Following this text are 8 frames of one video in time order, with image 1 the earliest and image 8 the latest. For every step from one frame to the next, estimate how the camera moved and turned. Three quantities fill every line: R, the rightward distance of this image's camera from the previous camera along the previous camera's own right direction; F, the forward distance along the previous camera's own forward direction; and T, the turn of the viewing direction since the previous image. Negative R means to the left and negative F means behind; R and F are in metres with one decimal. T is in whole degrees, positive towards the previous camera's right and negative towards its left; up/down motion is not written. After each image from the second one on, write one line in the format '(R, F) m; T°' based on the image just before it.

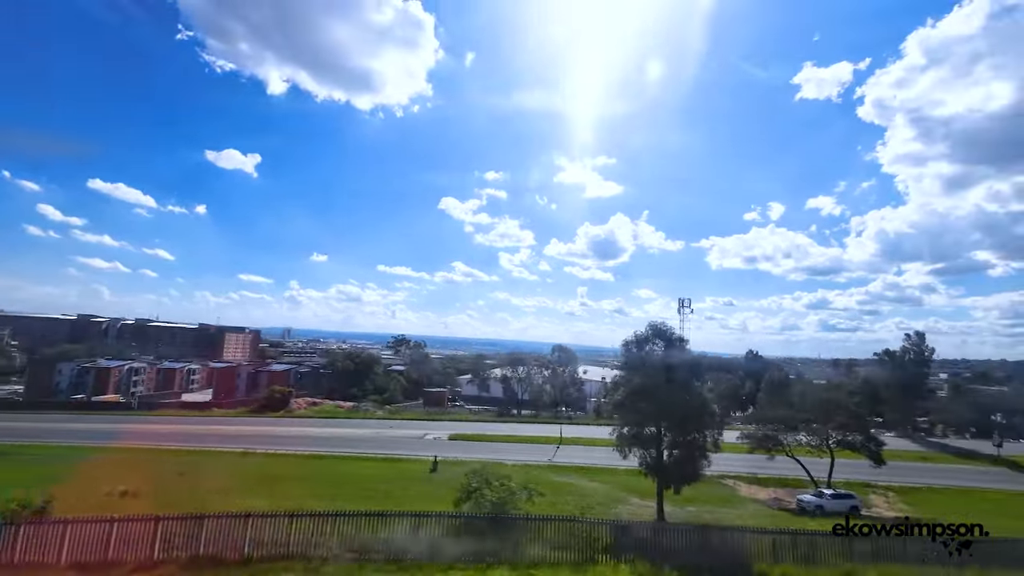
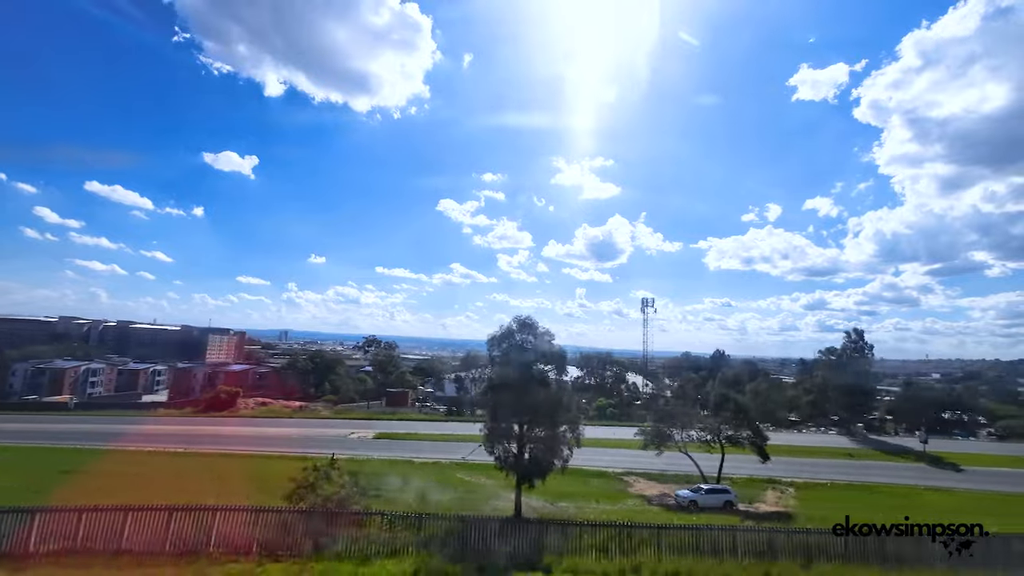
(+3.8, 0.0) m; 0°
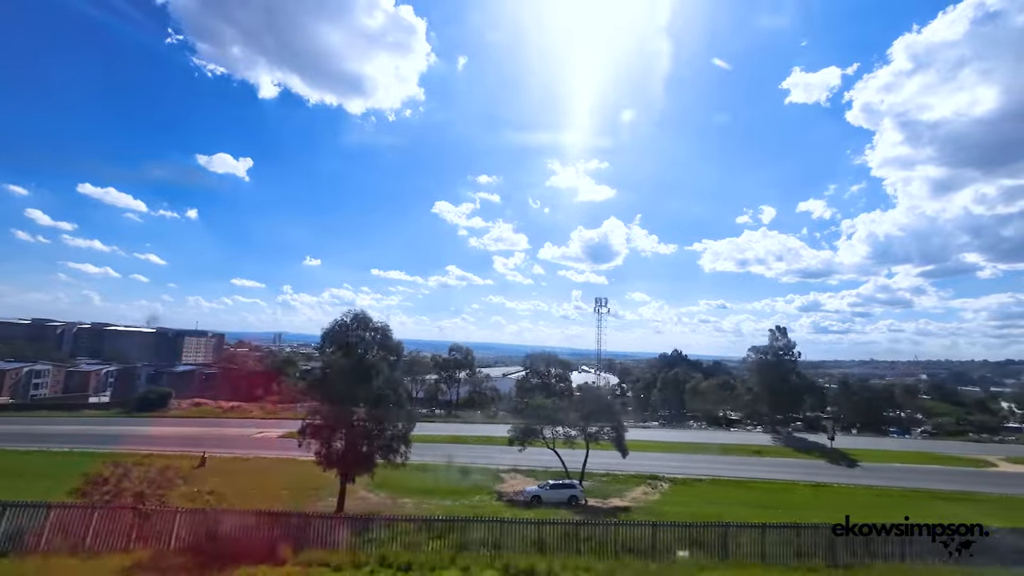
(+4.7, 0.0) m; +1°
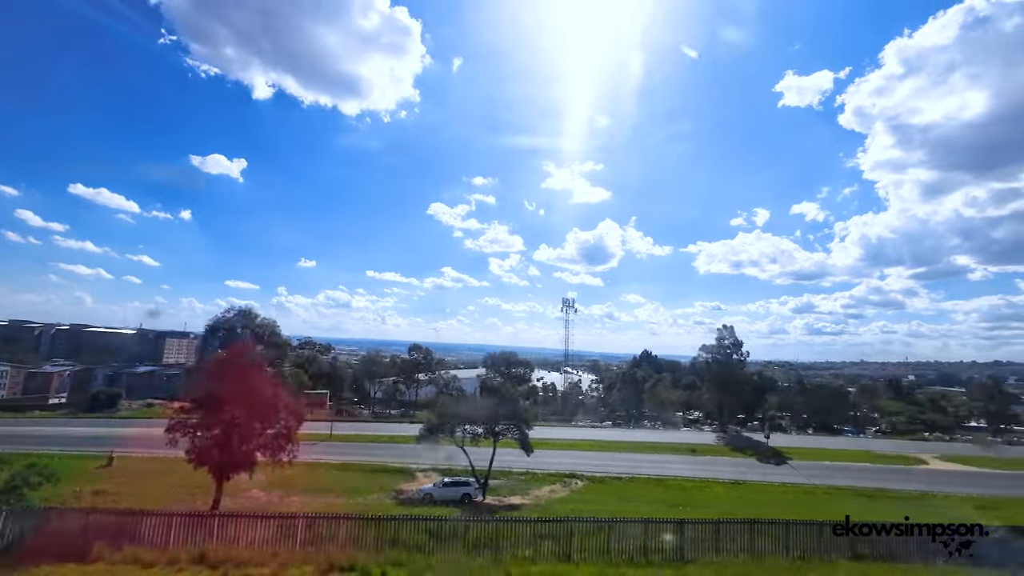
(+3.2, 0.0) m; +1°
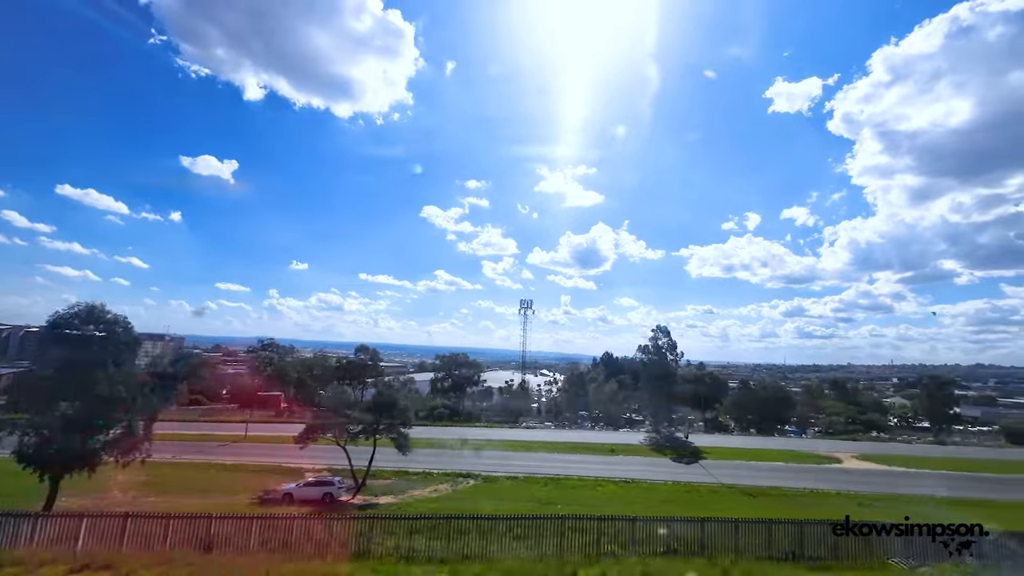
(+4.0, +0.1) m; +1°
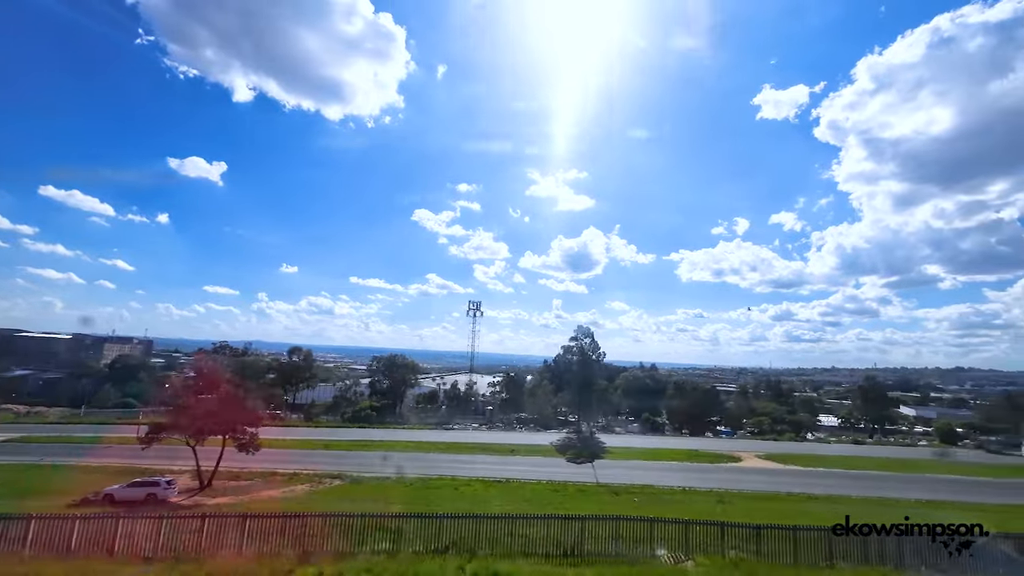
(+4.9, +0.2) m; +1°
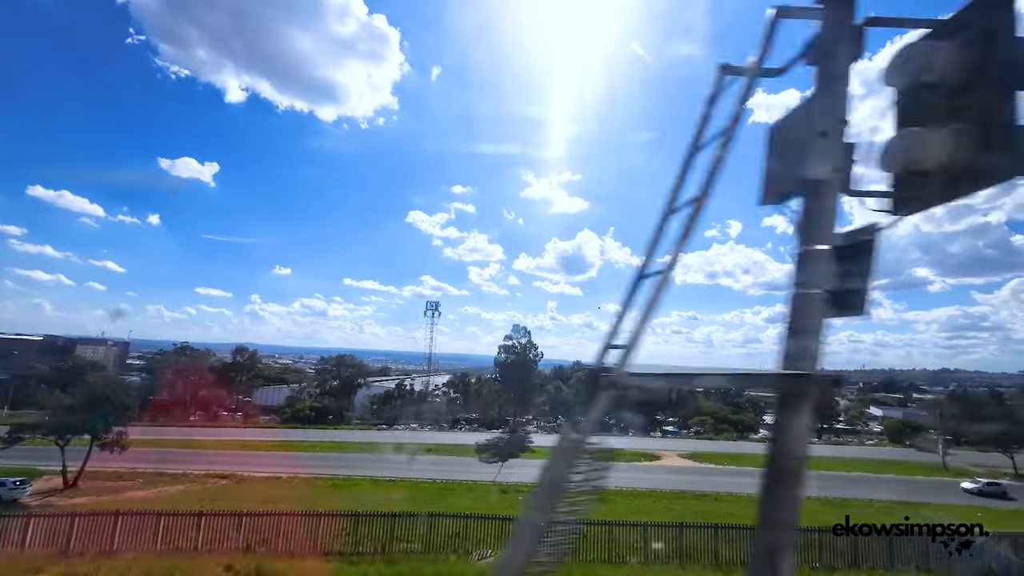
(+4.1, +0.2) m; +1°
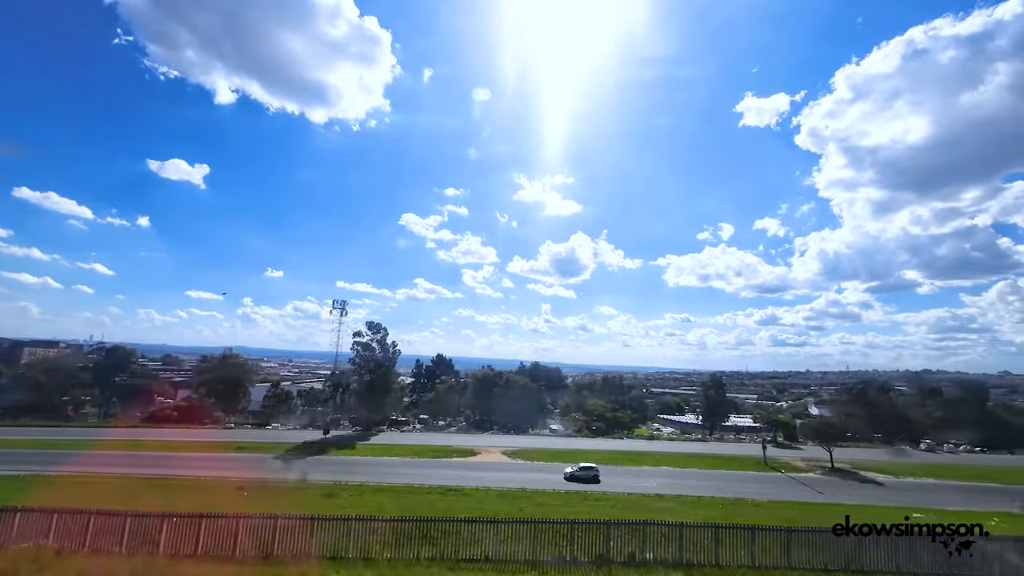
(+4.0, +0.4) m; +1°
